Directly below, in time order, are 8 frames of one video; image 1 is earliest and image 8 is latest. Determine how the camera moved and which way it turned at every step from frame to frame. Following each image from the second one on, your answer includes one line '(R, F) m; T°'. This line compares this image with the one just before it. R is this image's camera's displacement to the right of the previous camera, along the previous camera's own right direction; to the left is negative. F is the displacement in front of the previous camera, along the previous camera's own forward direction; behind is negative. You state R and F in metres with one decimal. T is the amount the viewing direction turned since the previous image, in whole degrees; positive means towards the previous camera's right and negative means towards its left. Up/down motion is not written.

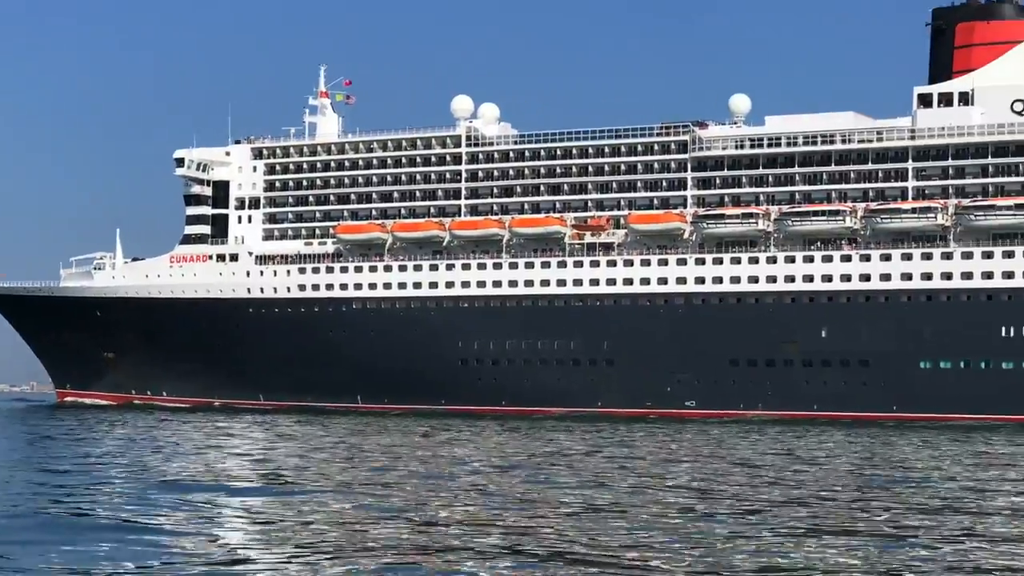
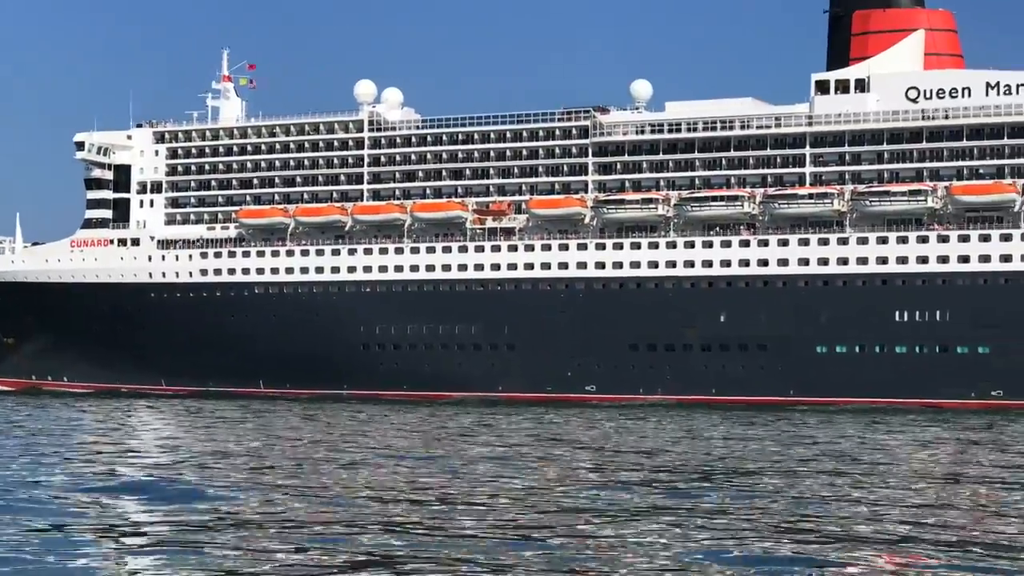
(+0.3, -0.1) m; +2°
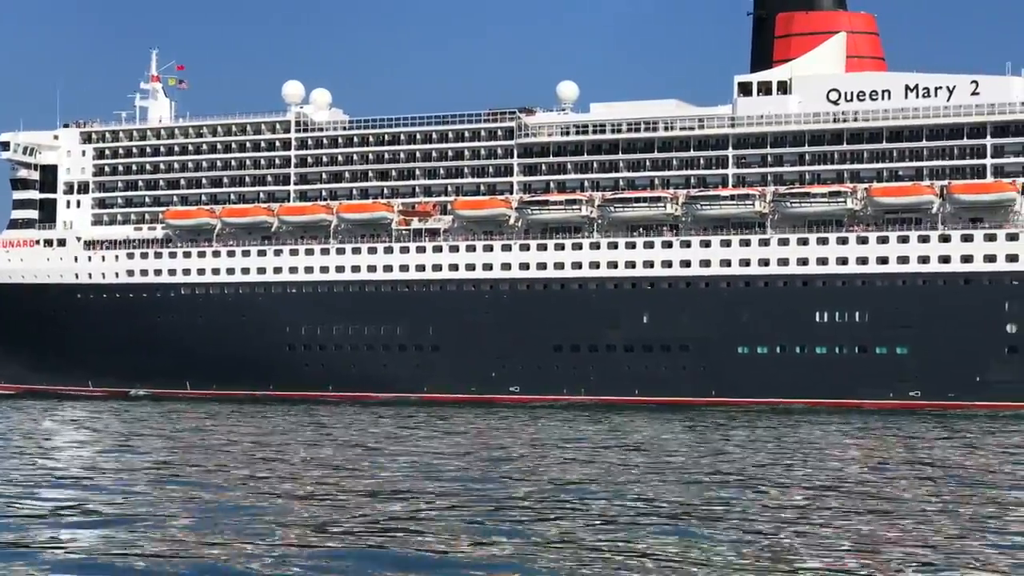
(+0.7, -0.1) m; +1°
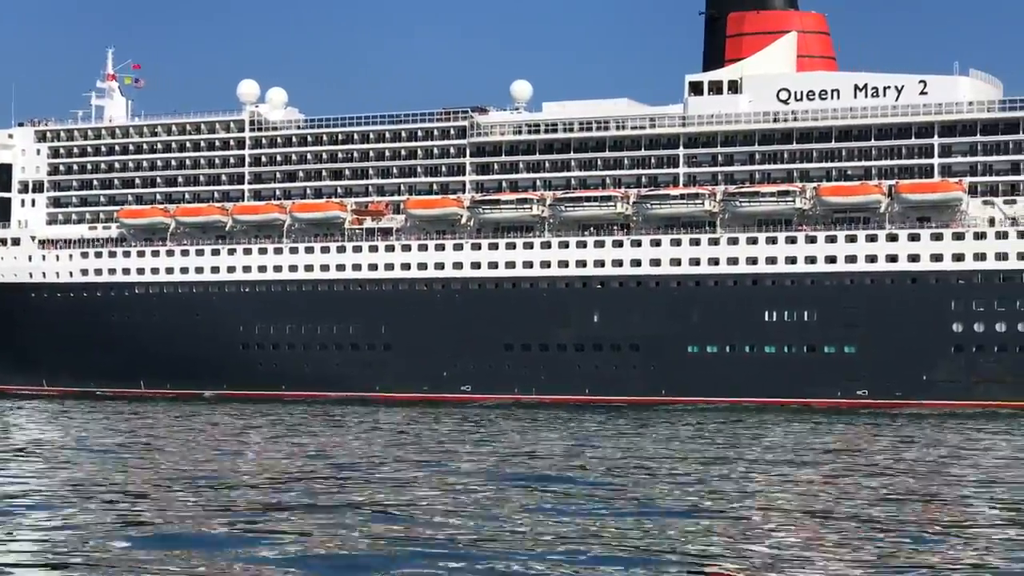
(+0.7, 0.0) m; 0°
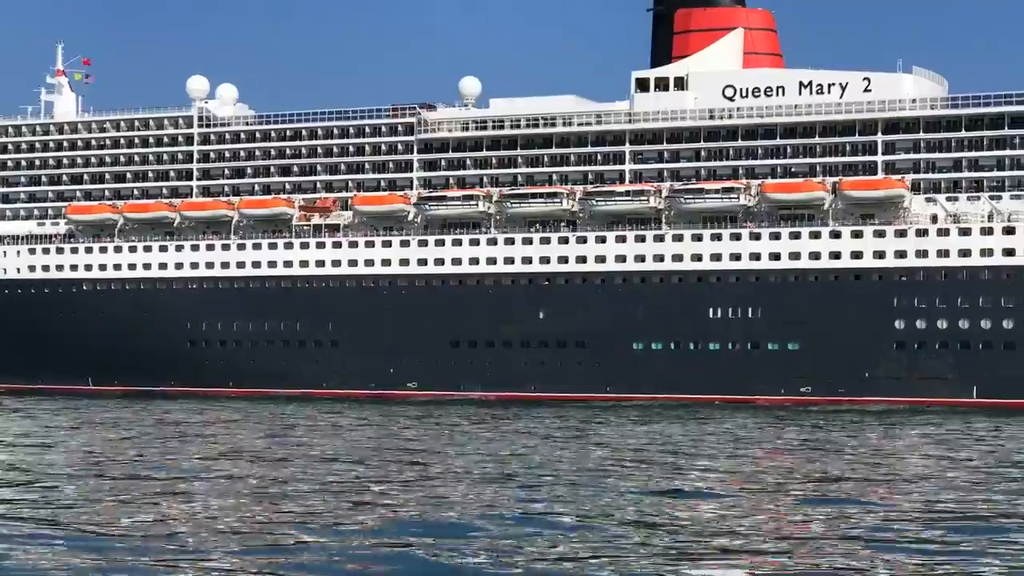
(+0.7, 0.0) m; +1°
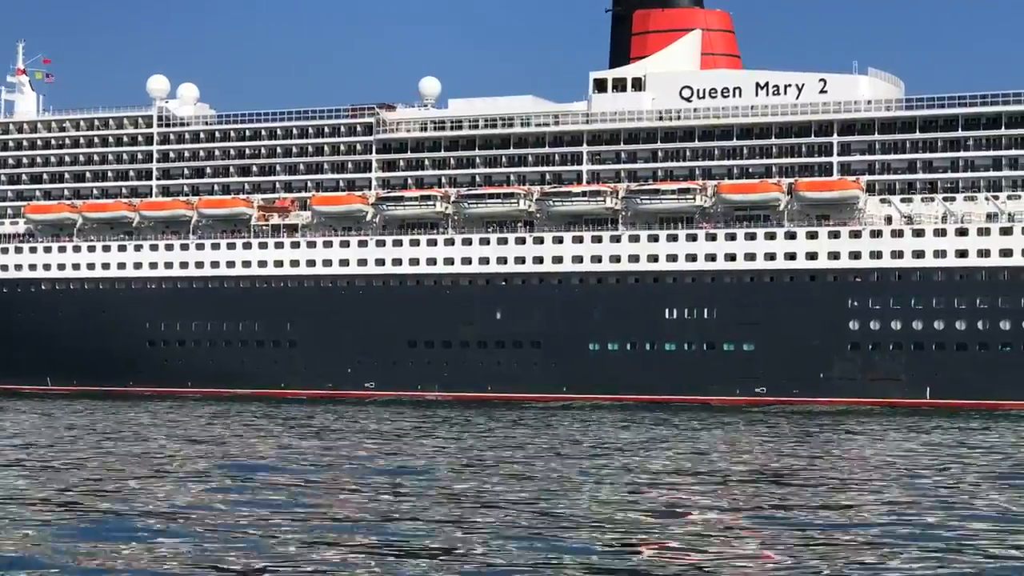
(+0.5, 0.0) m; +1°
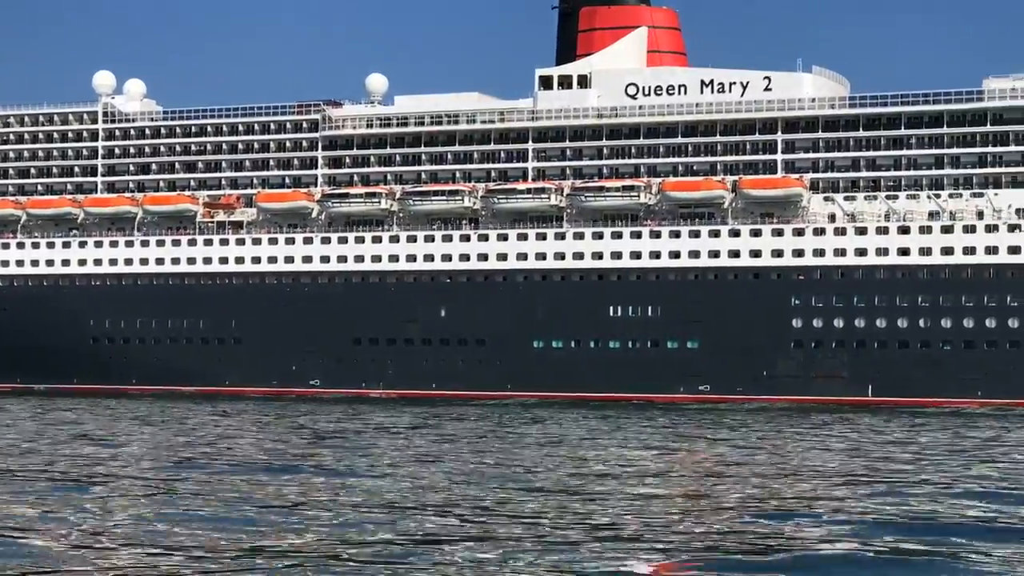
(+0.4, +0.1) m; +1°
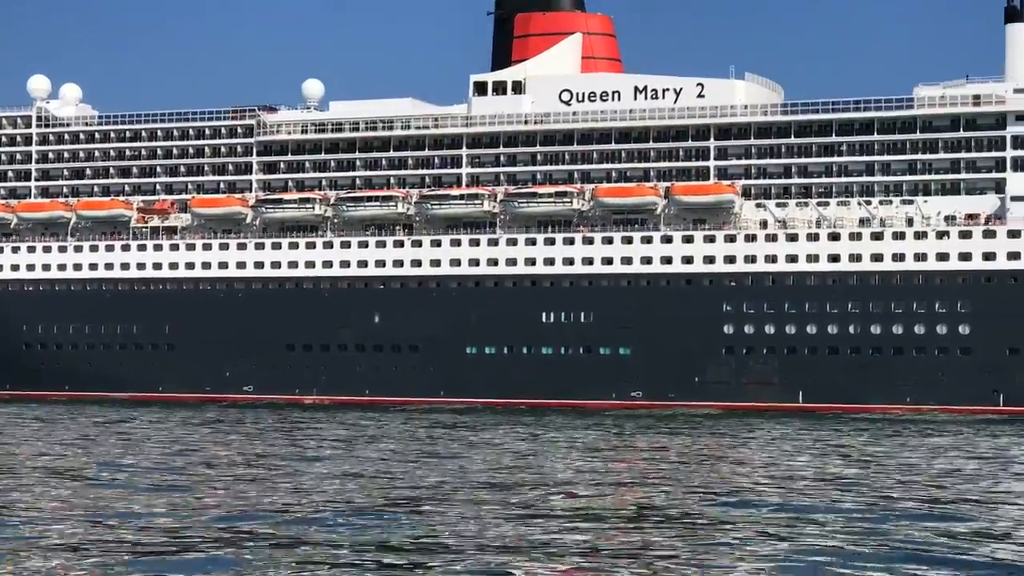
(+0.5, 0.0) m; +1°
